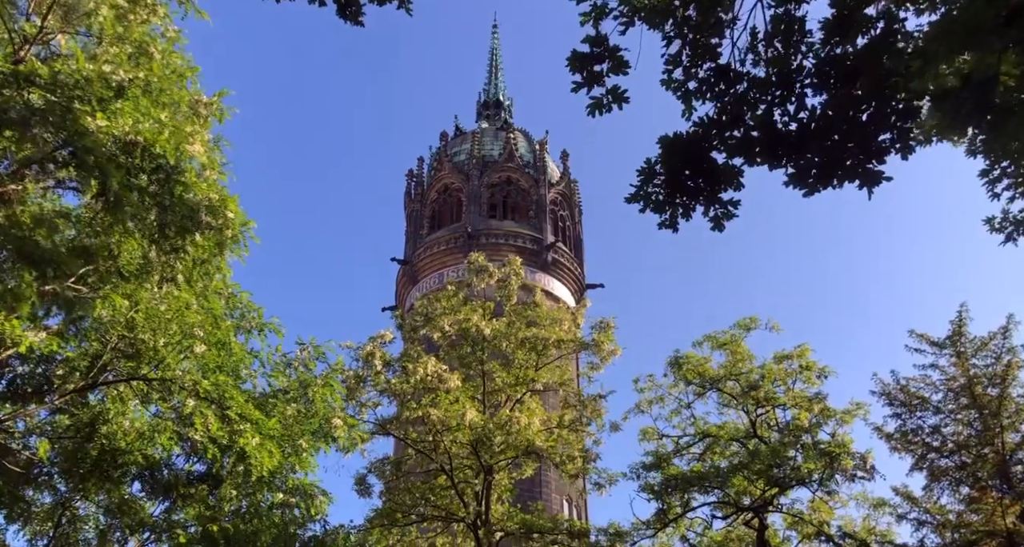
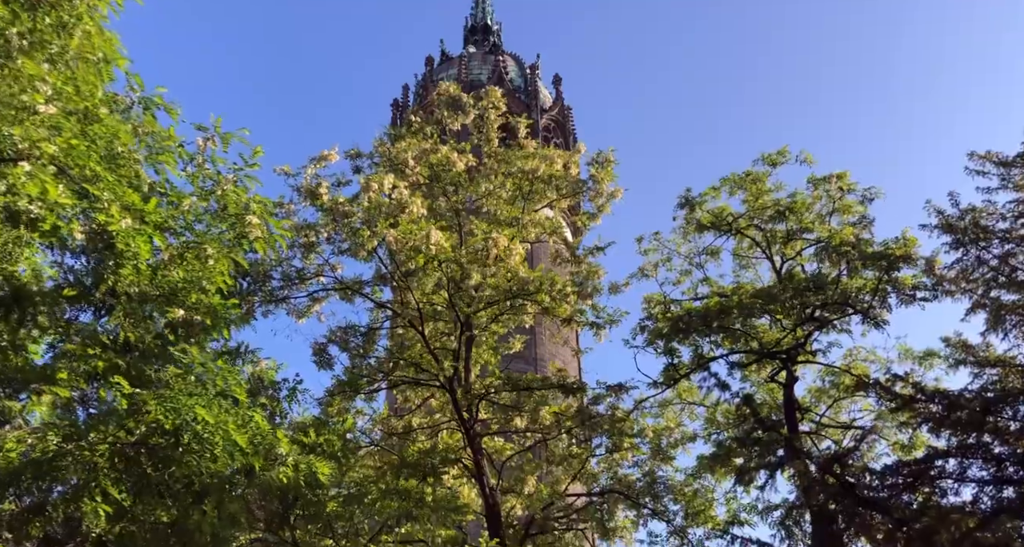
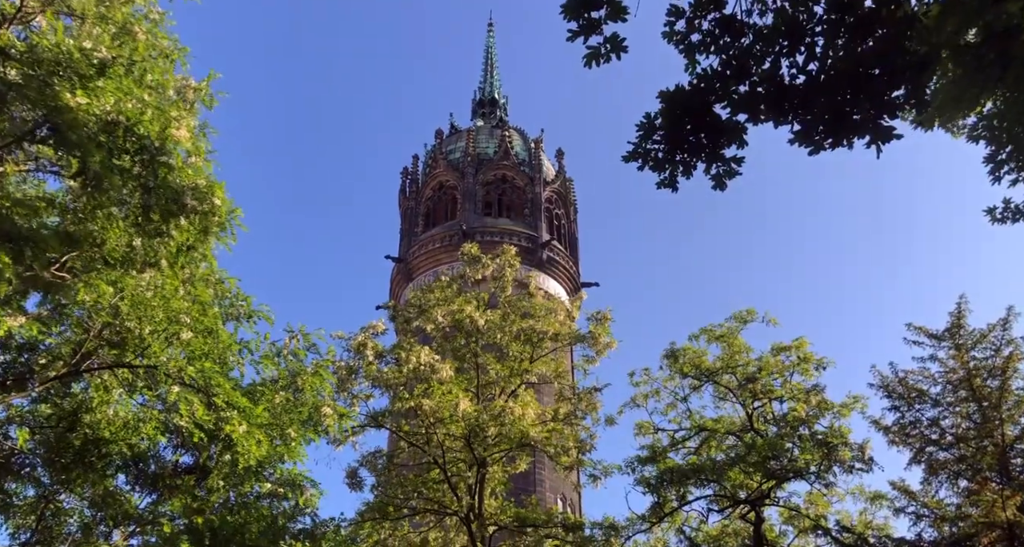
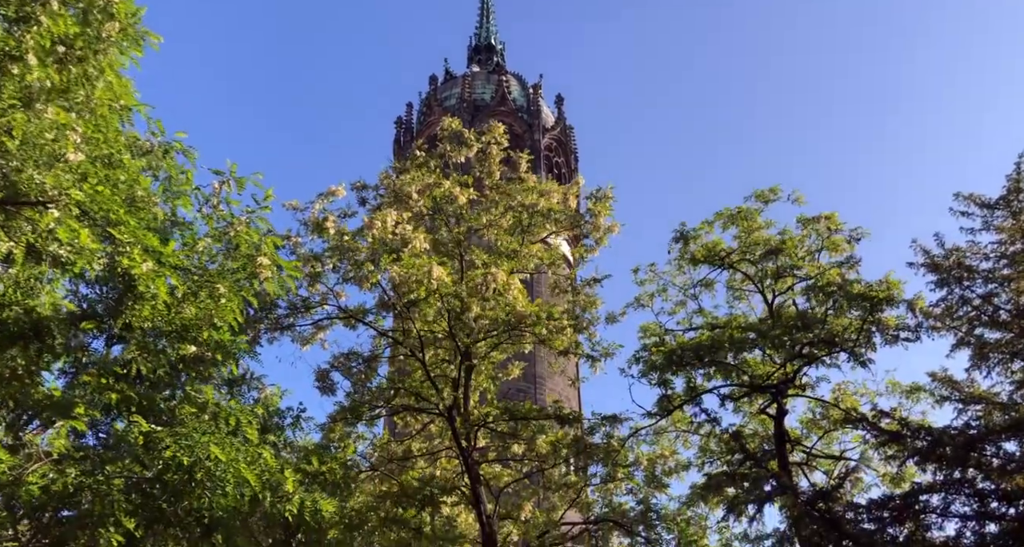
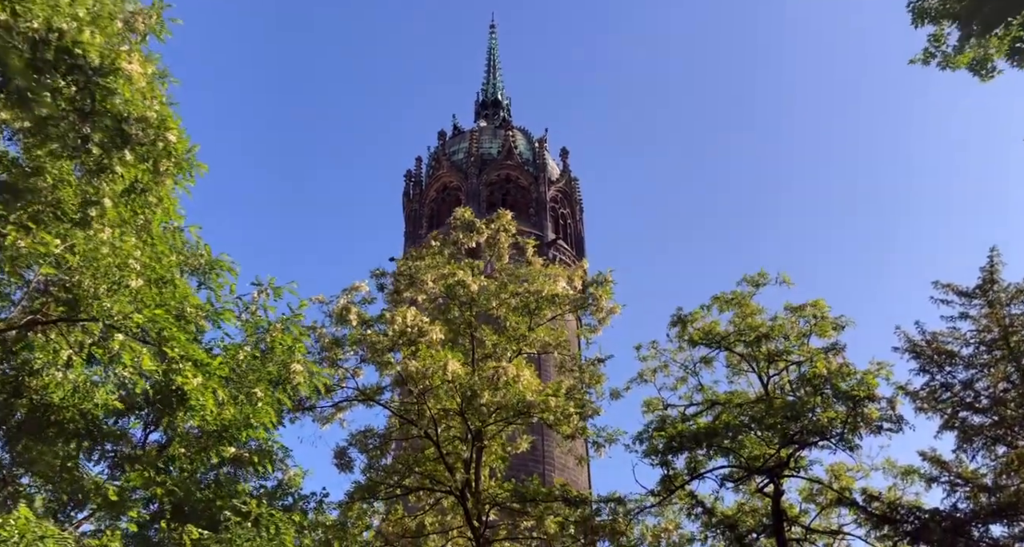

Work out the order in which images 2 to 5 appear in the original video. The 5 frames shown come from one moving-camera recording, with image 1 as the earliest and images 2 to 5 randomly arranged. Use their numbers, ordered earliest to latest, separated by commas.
3, 5, 4, 2
